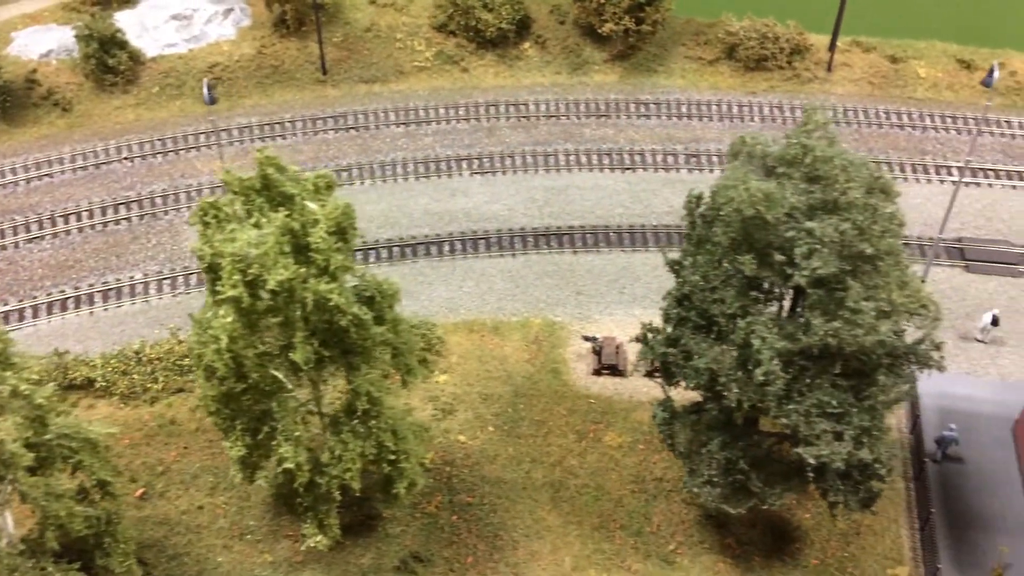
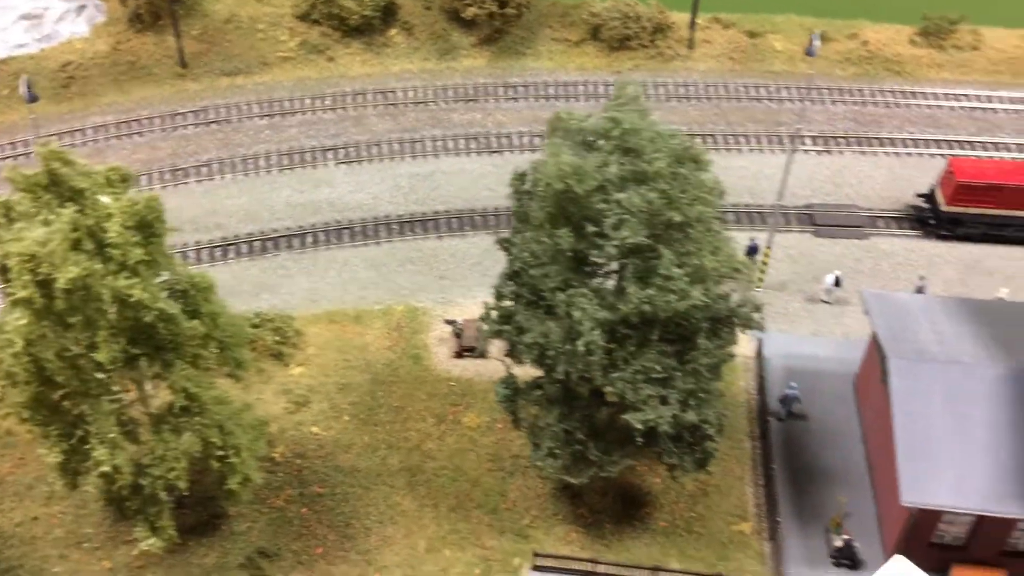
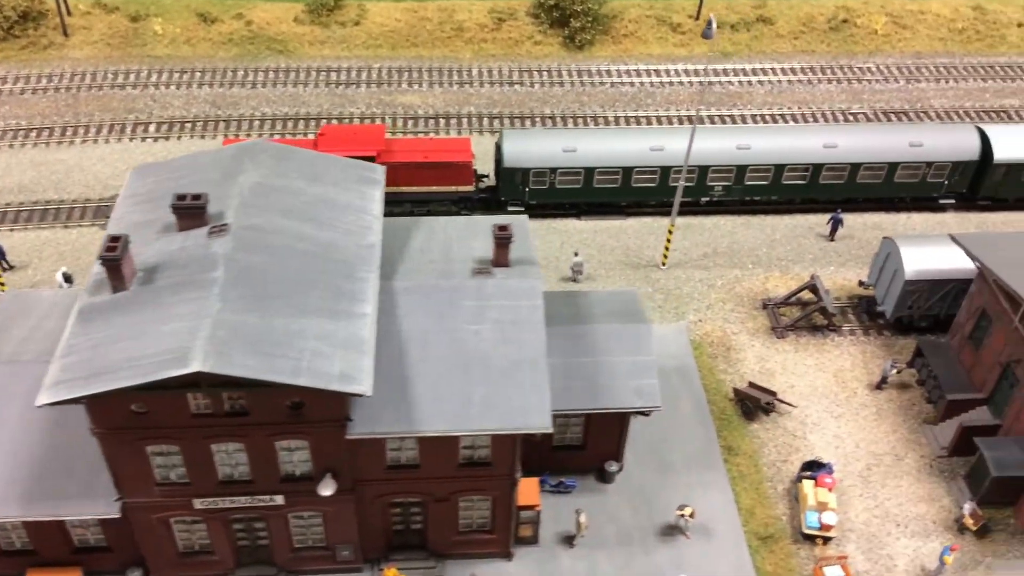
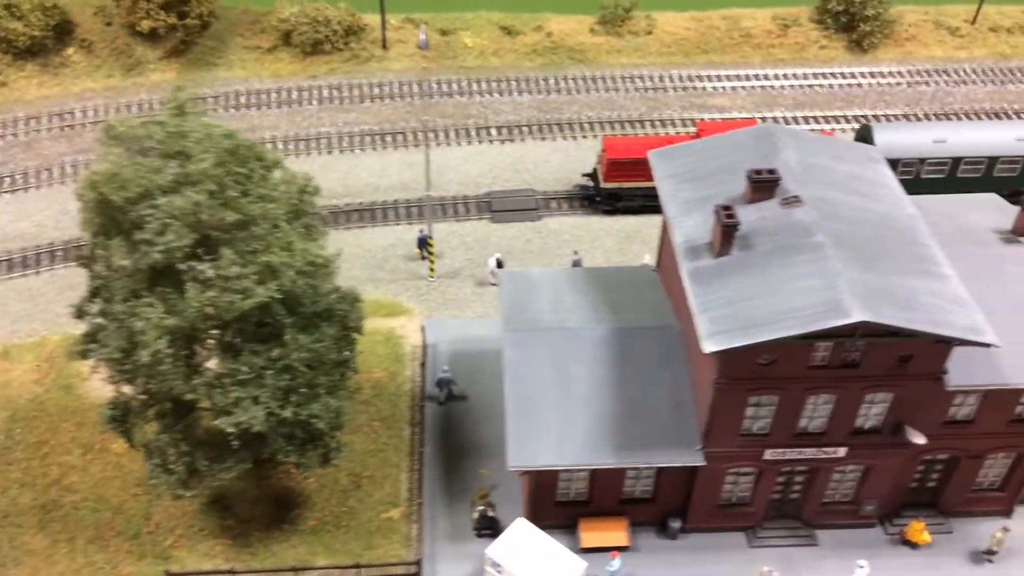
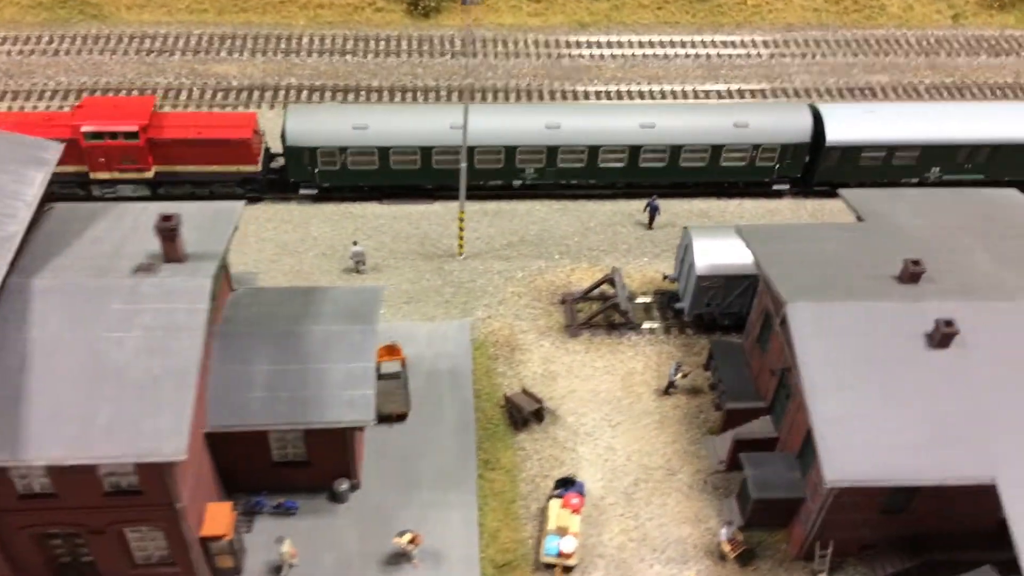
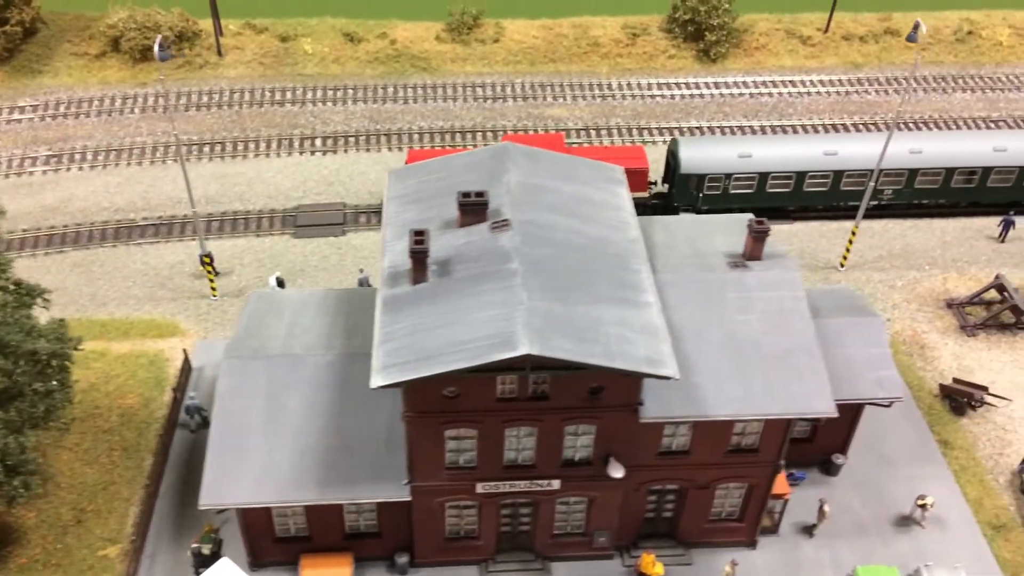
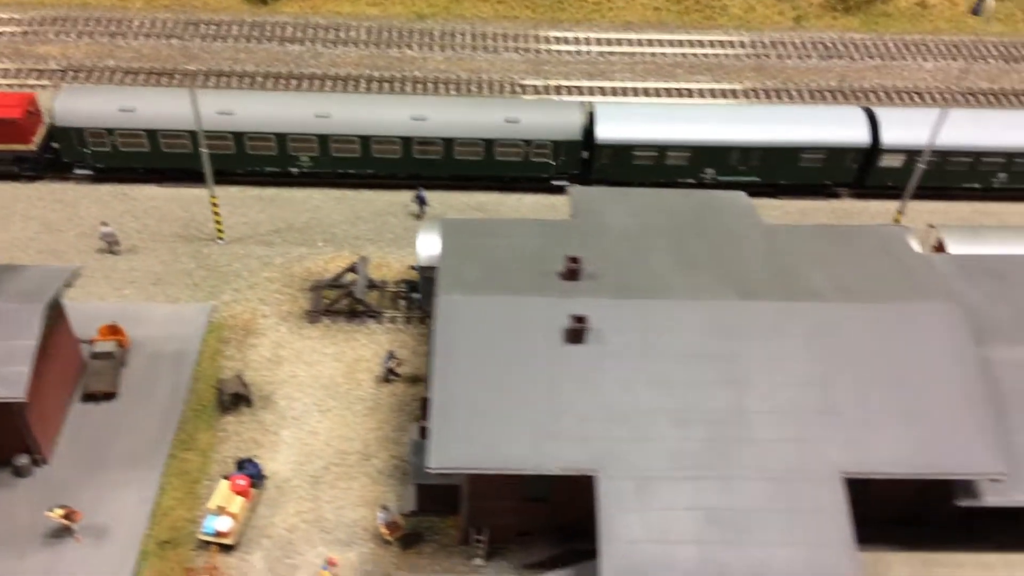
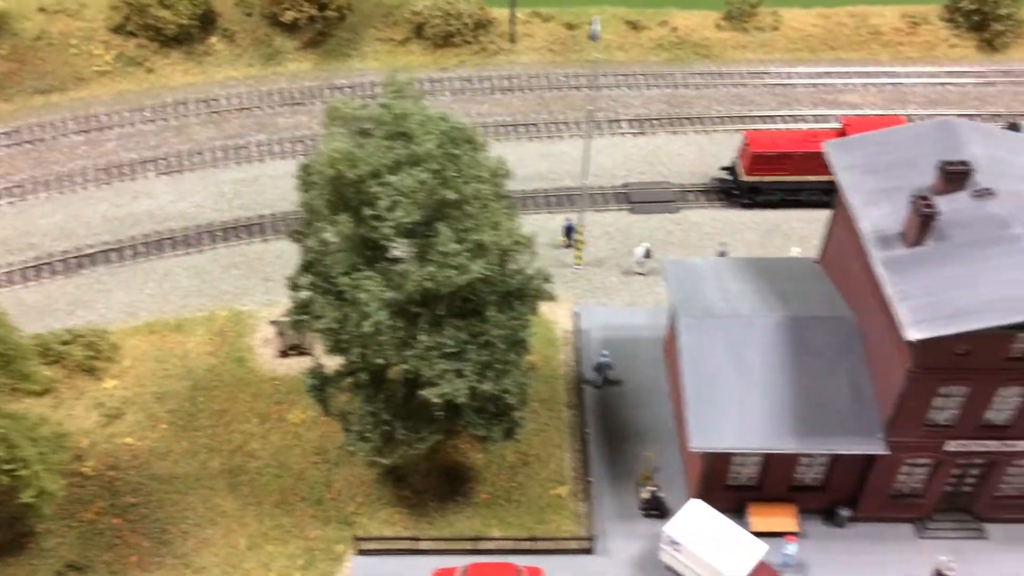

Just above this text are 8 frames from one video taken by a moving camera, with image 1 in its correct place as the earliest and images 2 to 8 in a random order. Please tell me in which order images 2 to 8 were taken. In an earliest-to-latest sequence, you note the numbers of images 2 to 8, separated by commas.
2, 8, 4, 6, 3, 5, 7
